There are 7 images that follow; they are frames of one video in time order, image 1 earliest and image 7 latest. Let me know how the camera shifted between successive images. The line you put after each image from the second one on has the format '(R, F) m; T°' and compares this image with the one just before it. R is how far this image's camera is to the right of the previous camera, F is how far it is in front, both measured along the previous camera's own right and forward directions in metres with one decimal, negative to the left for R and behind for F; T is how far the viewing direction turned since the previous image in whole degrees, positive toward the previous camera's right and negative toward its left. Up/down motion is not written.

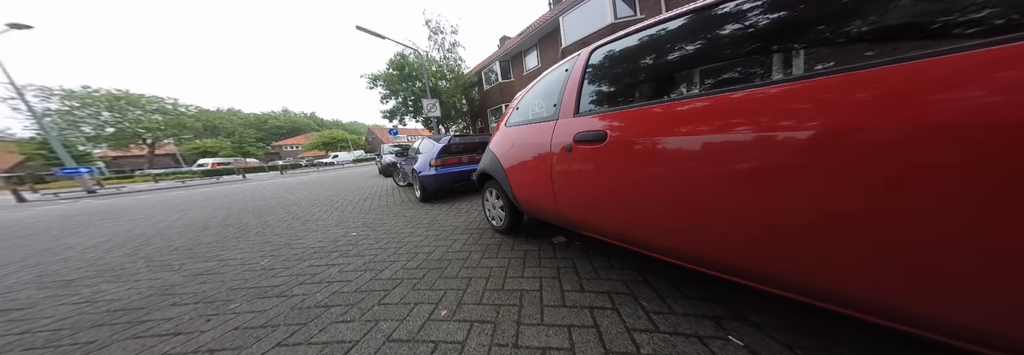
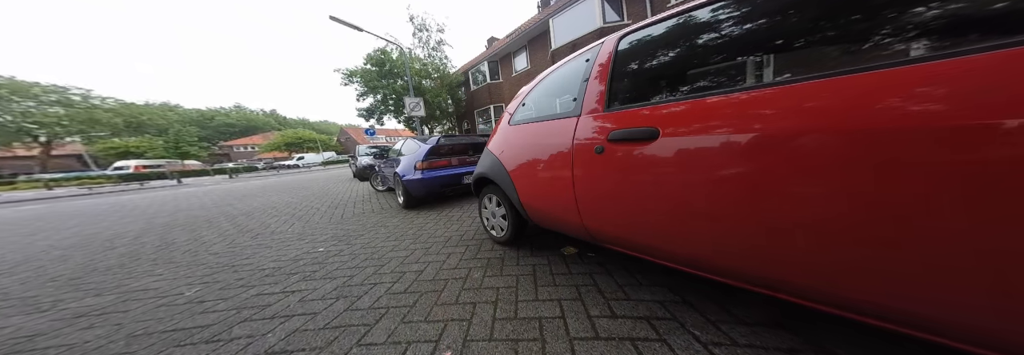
(-0.2, +0.3) m; +5°
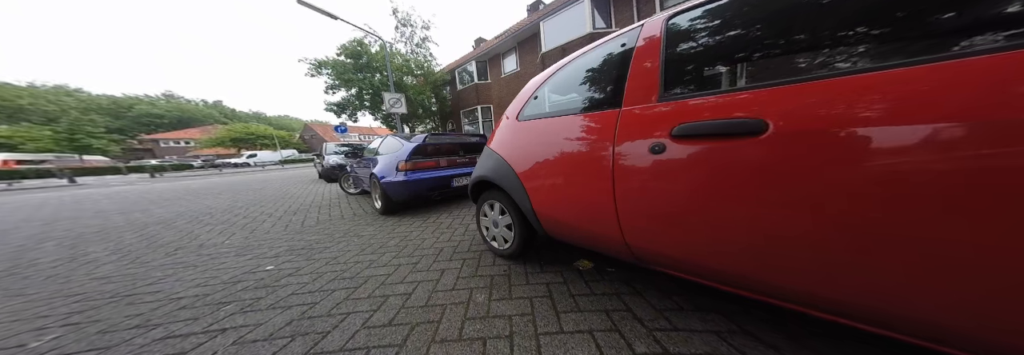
(-0.2, +0.3) m; +6°
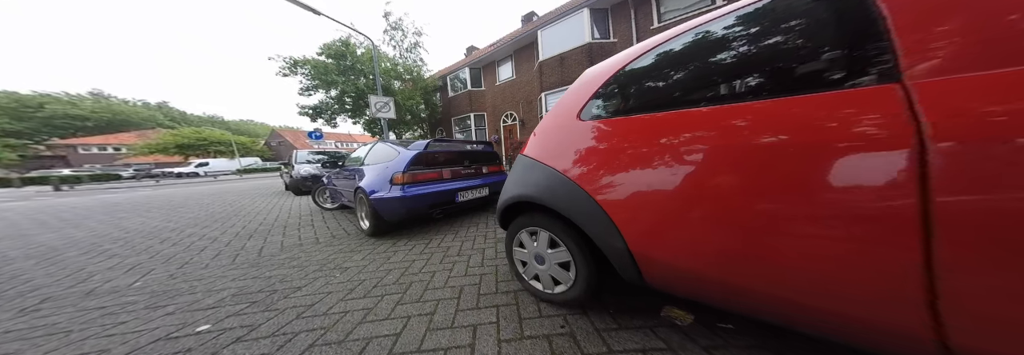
(-0.5, +0.4) m; +5°
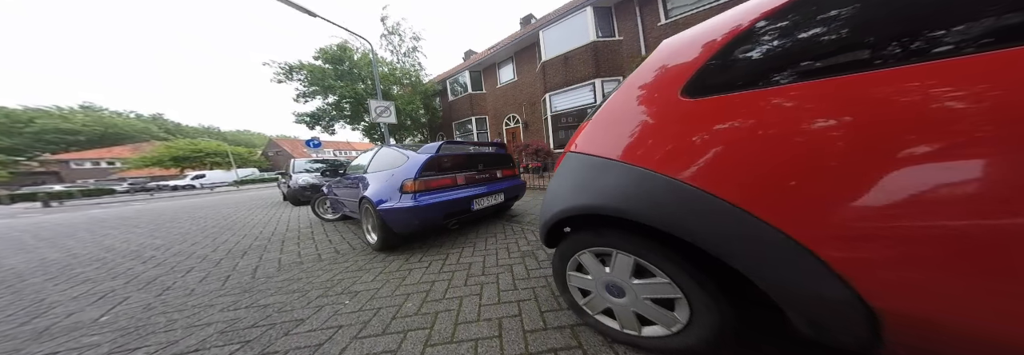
(-0.4, +0.3) m; 0°
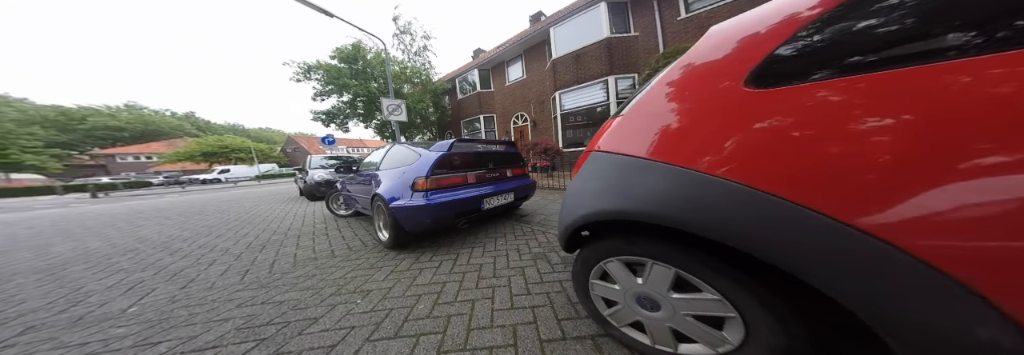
(-0.1, +0.1) m; -2°
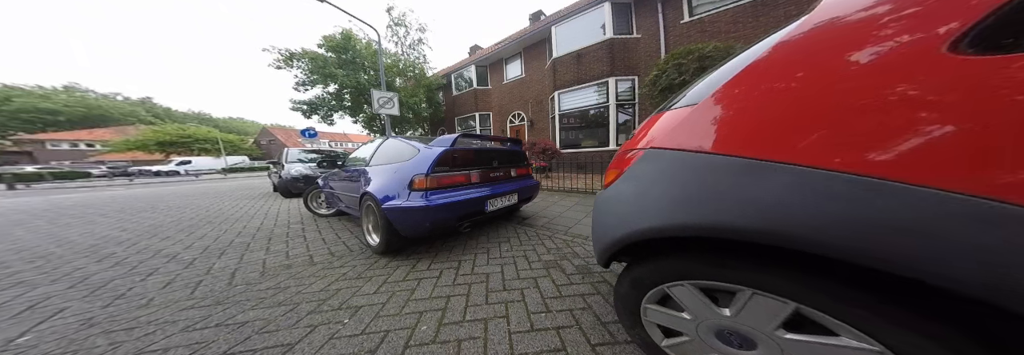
(-0.3, +0.3) m; +3°
